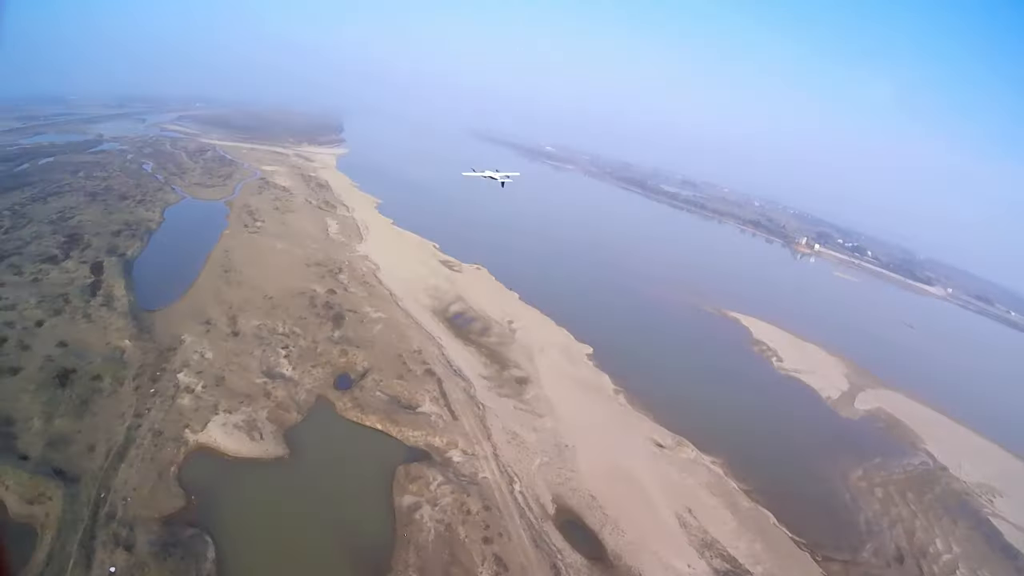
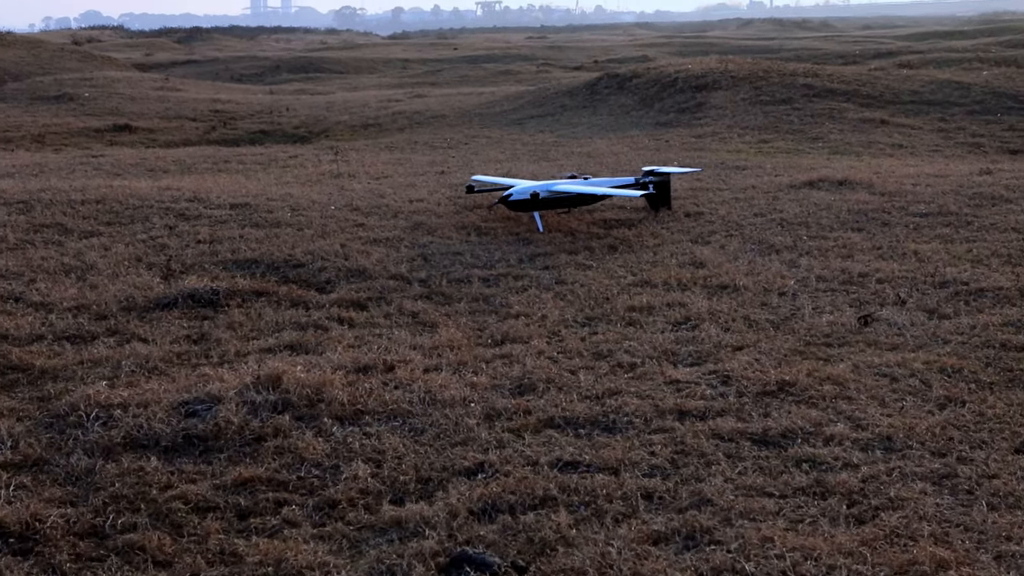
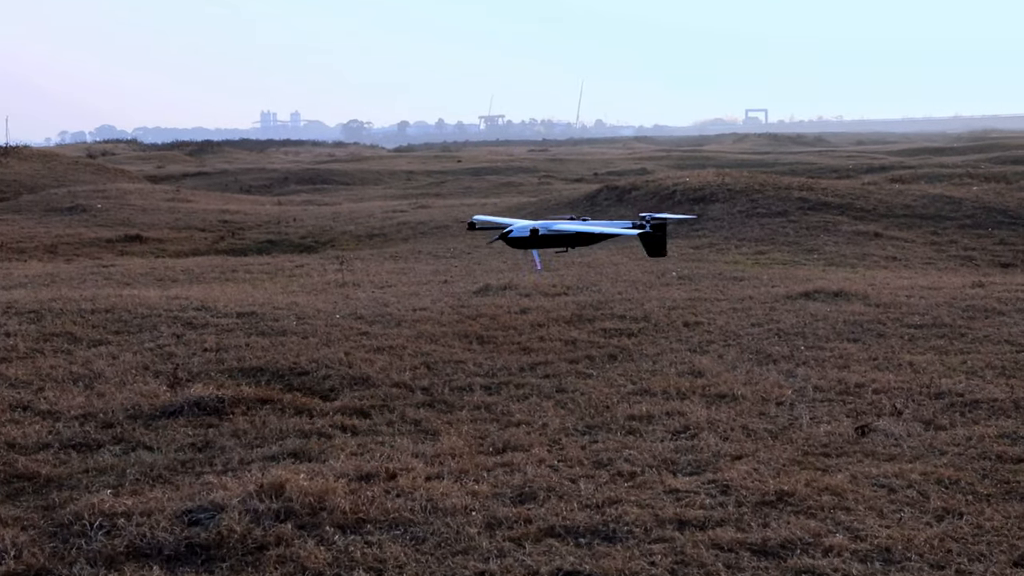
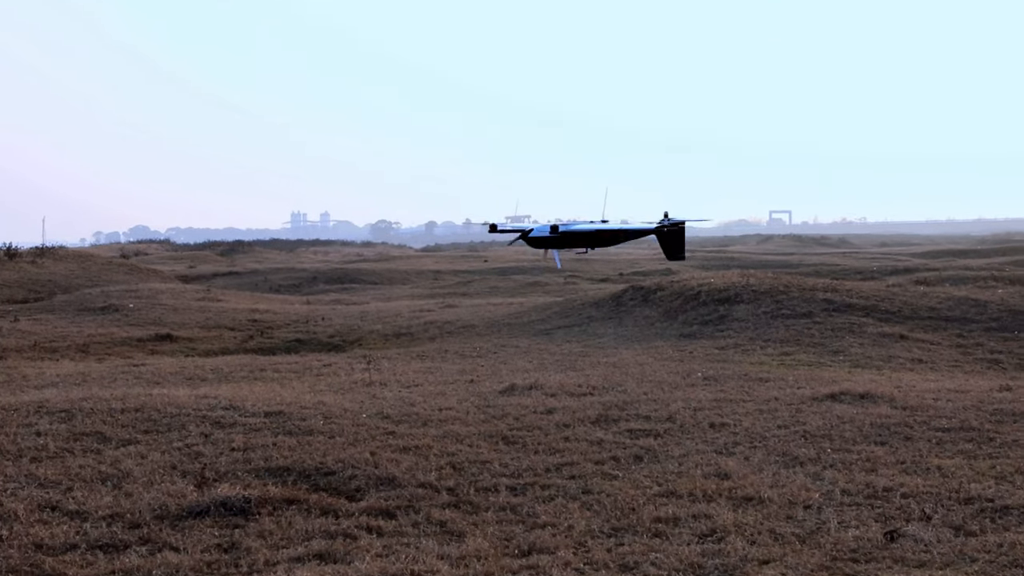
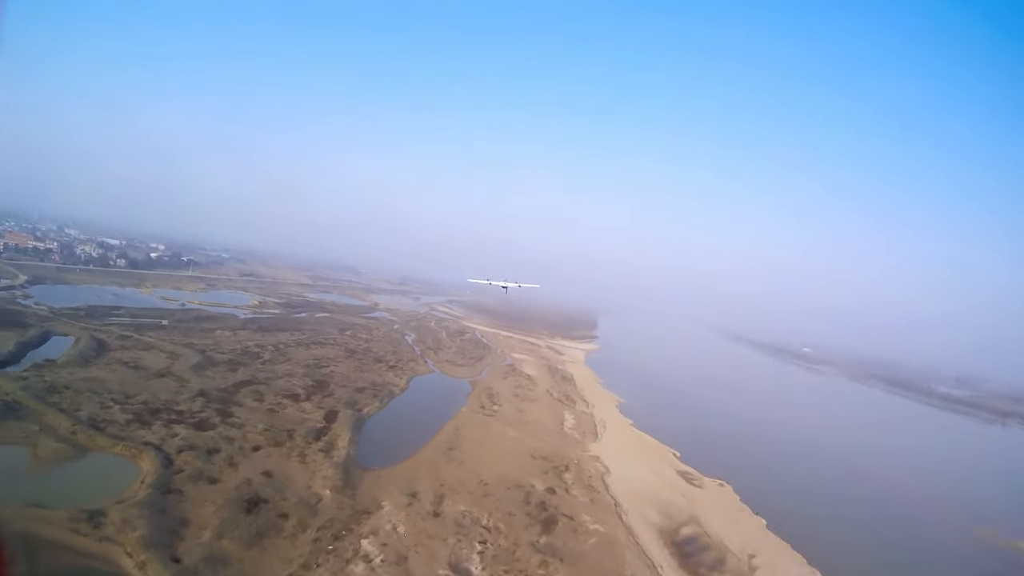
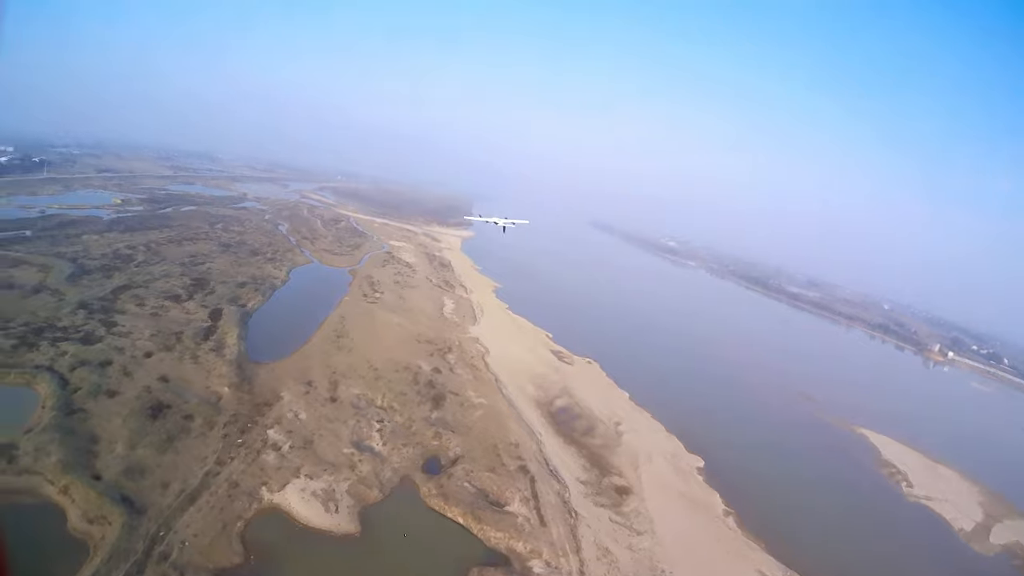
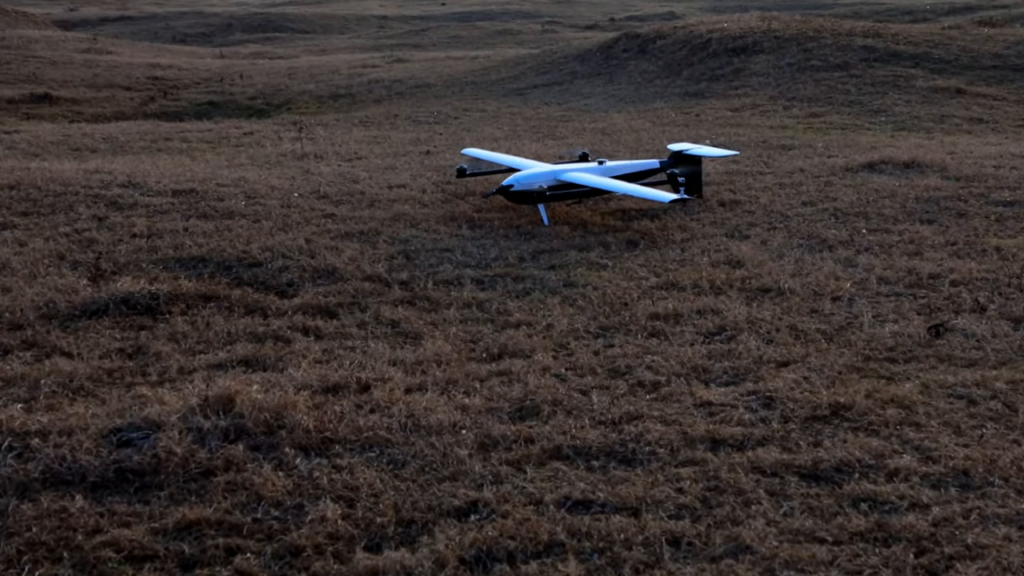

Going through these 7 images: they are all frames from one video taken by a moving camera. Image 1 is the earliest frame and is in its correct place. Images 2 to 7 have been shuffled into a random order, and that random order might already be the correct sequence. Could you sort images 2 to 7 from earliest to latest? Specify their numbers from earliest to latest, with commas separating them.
6, 5, 4, 3, 2, 7
